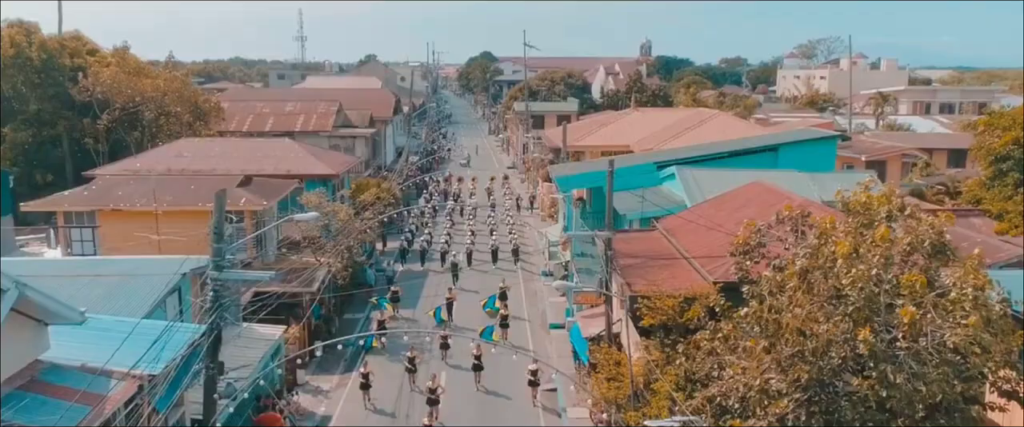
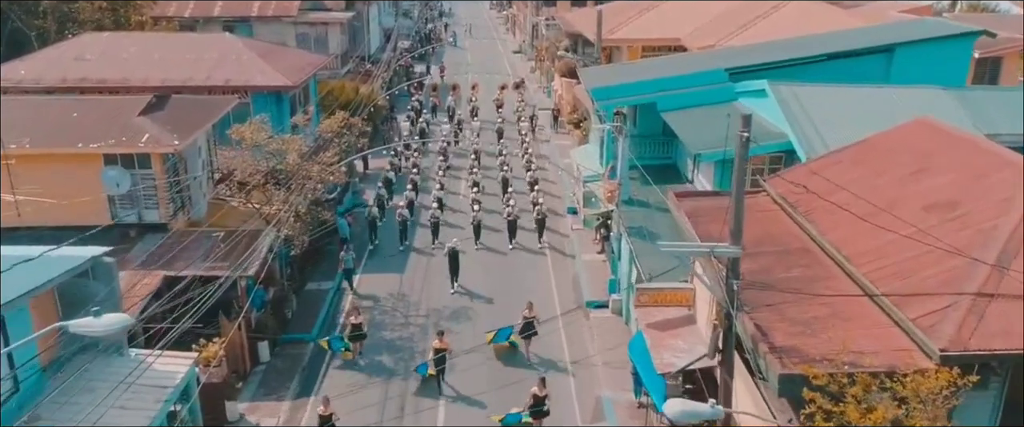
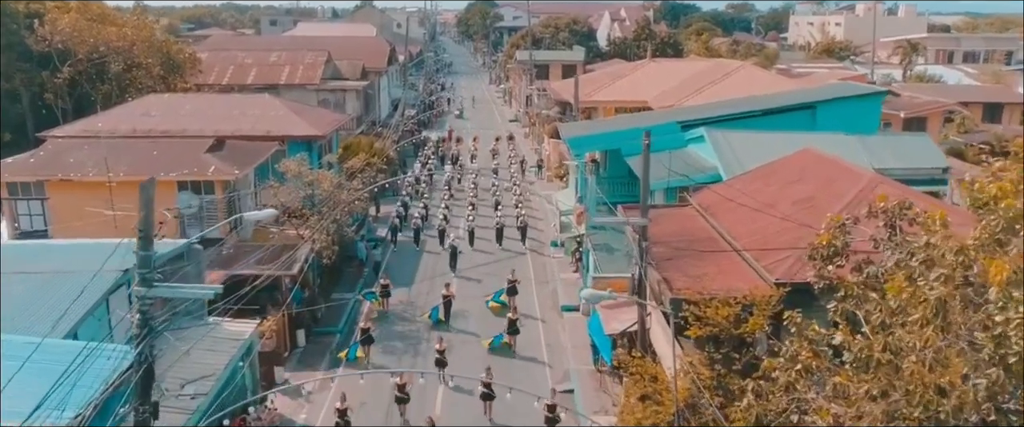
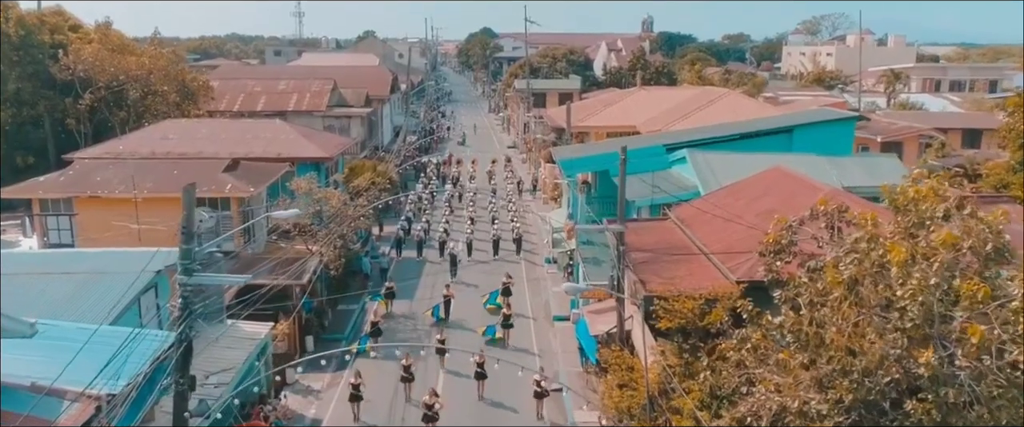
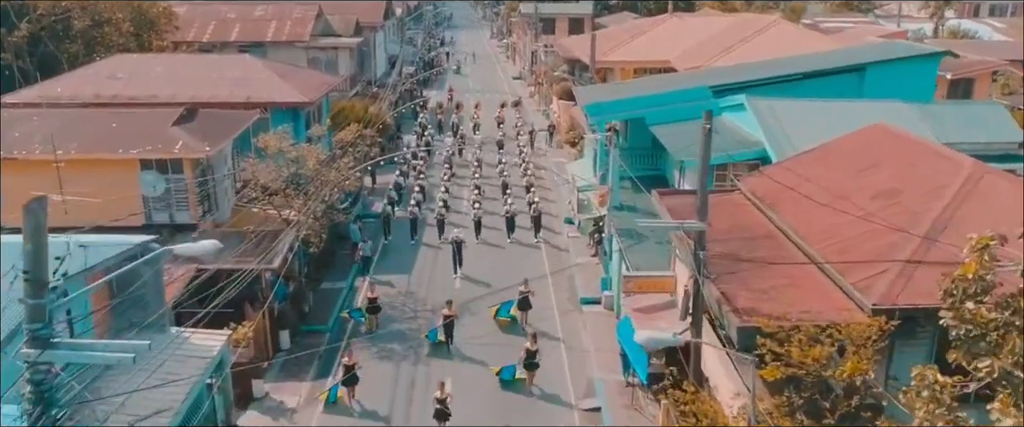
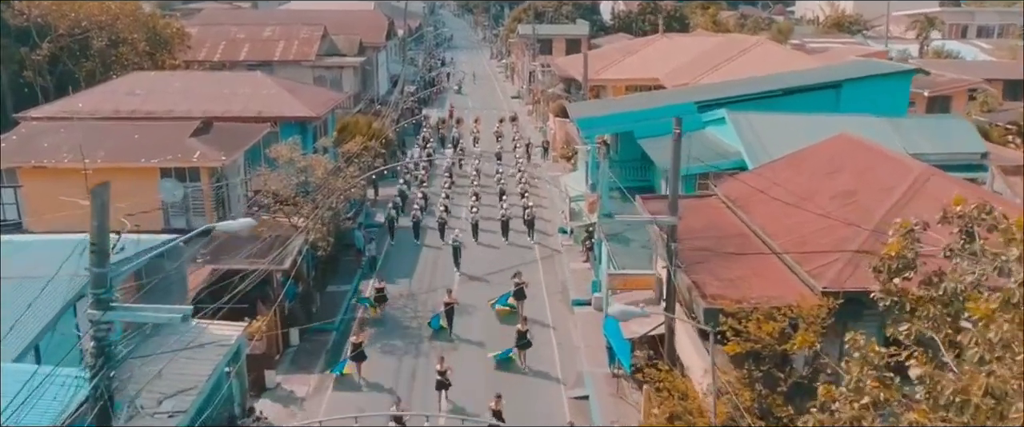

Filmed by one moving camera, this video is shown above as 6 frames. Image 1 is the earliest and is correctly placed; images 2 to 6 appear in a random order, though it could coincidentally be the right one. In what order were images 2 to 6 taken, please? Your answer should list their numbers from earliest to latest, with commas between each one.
4, 3, 6, 5, 2
